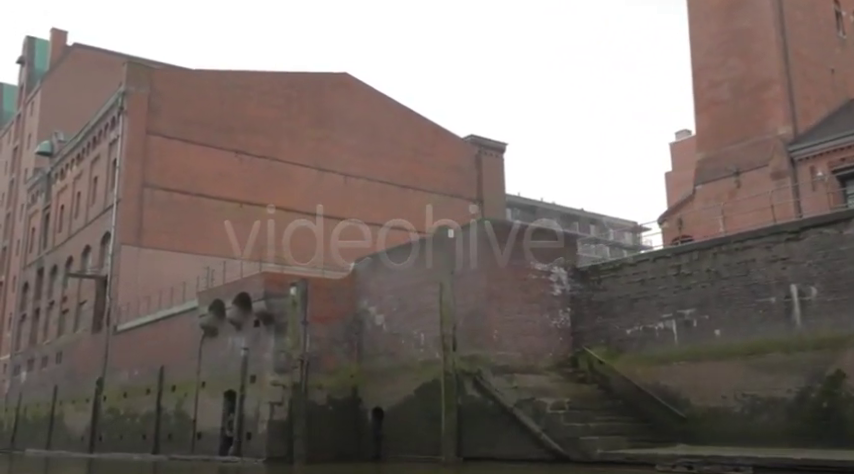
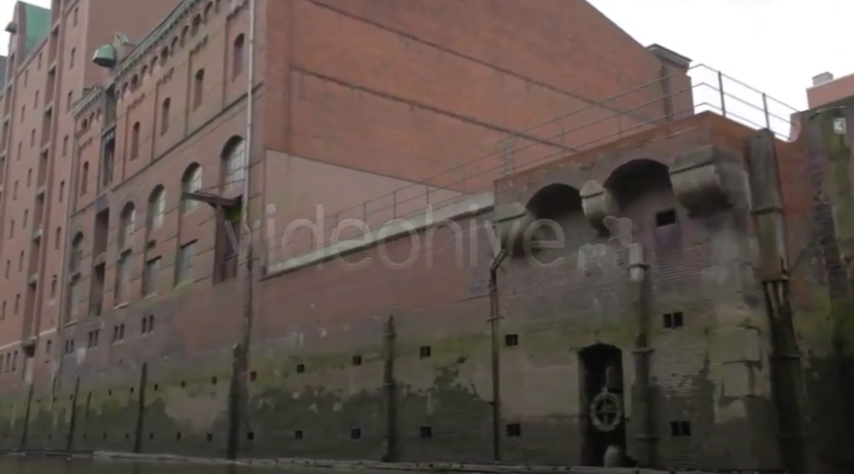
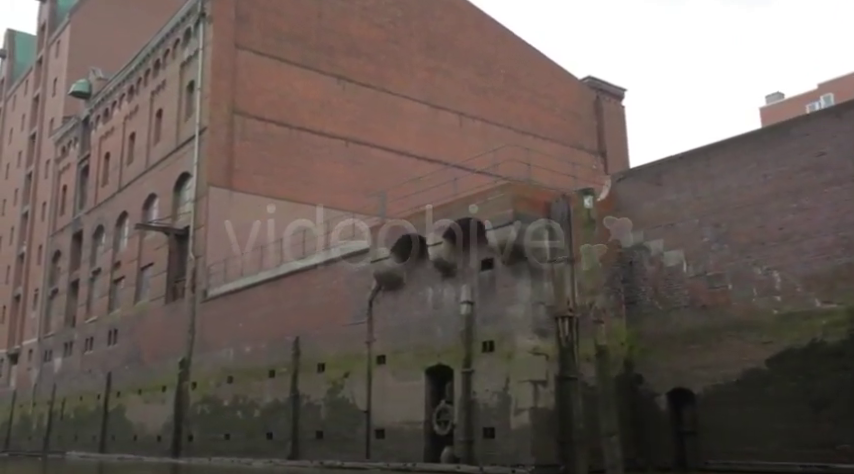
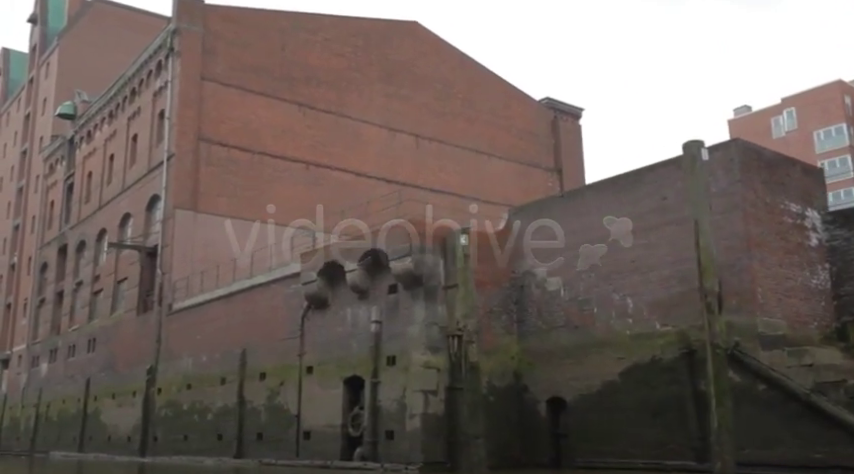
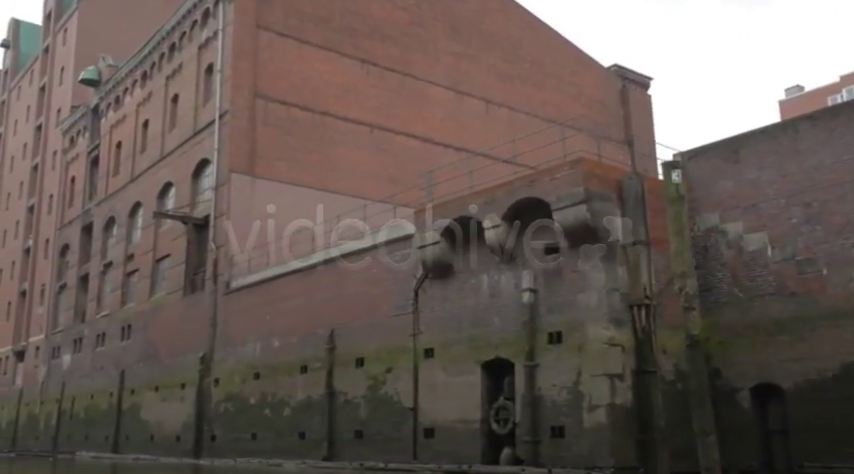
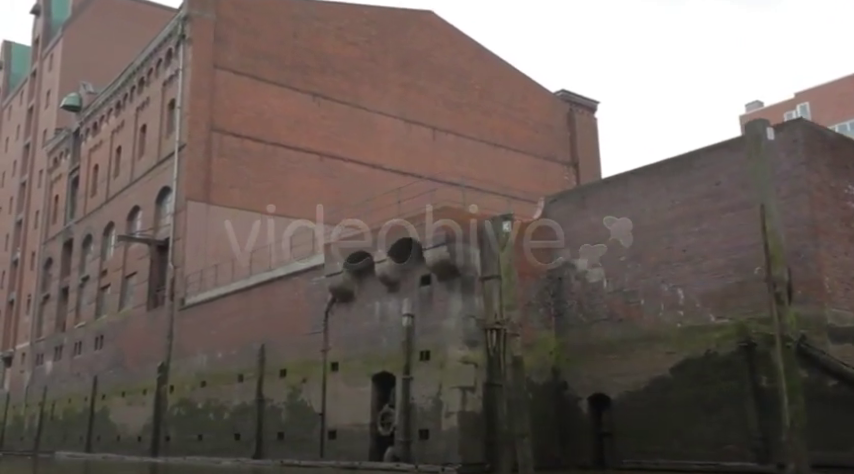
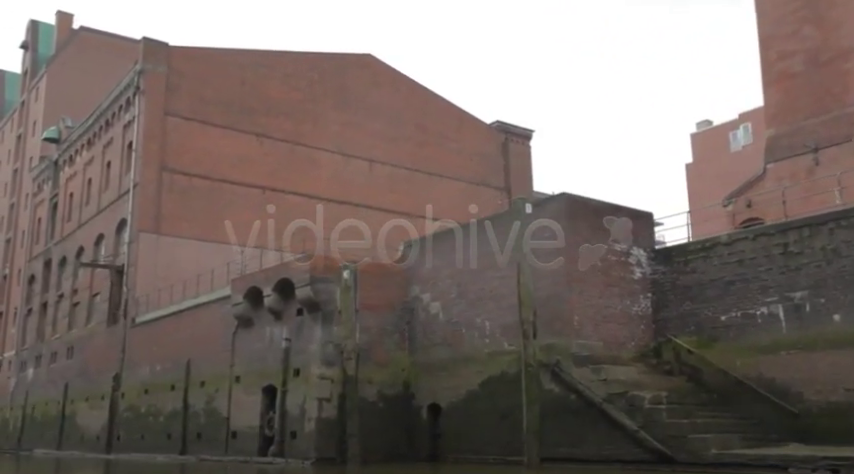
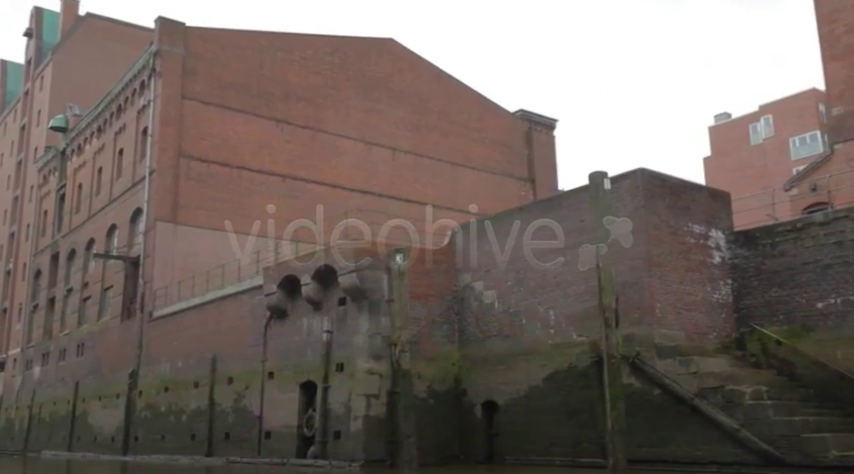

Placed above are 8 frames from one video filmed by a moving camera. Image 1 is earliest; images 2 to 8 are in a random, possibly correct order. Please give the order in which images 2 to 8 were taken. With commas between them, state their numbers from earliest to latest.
7, 8, 4, 6, 3, 5, 2
